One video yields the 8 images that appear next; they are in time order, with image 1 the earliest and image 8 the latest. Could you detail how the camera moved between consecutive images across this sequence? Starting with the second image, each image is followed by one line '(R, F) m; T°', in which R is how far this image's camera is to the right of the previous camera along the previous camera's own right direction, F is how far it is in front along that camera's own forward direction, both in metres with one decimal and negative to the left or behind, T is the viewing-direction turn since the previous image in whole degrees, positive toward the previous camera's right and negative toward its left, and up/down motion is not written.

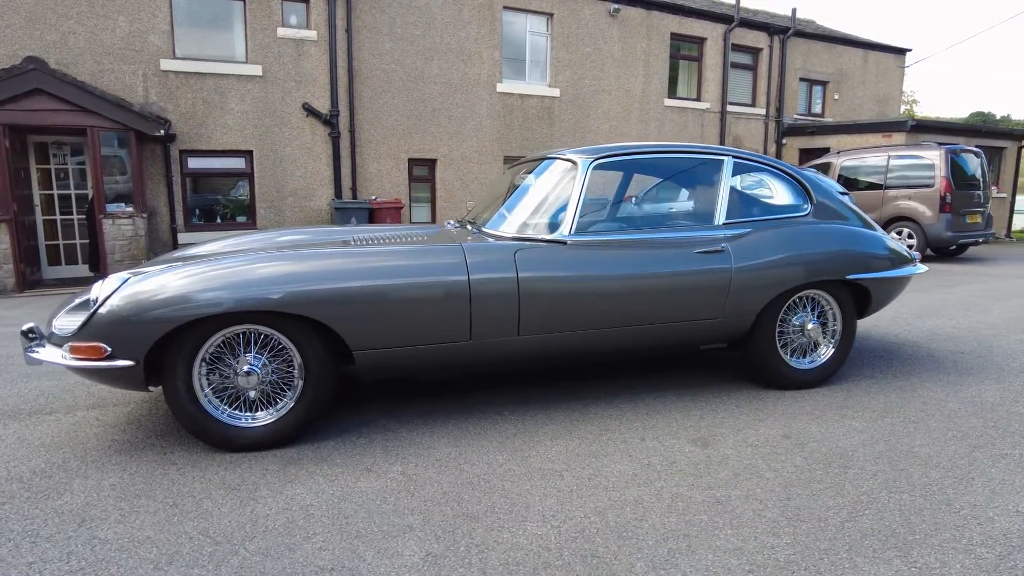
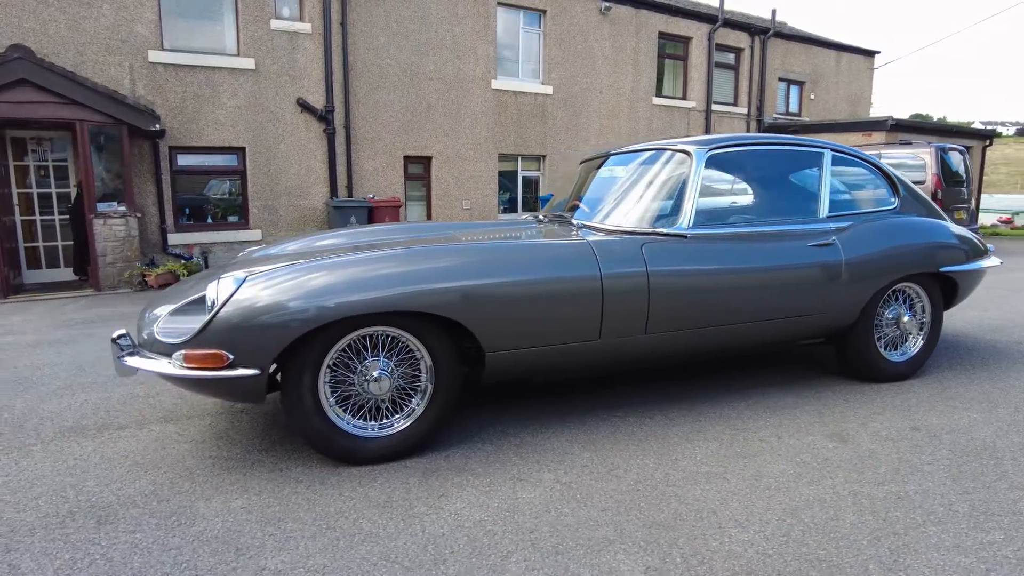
(-0.9, +0.2) m; +4°
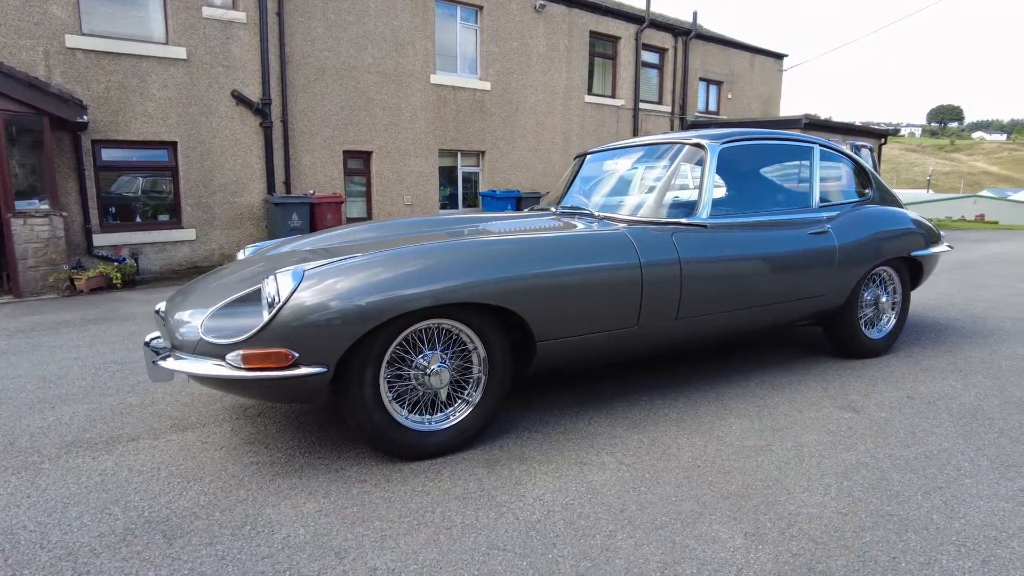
(-0.7, 0.0) m; +8°
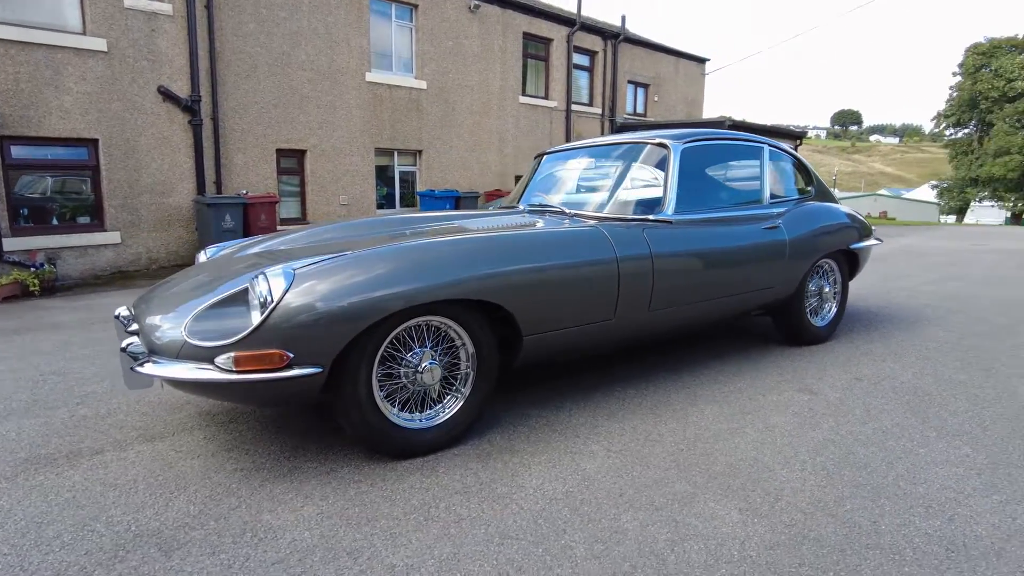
(-0.3, 0.0) m; +7°
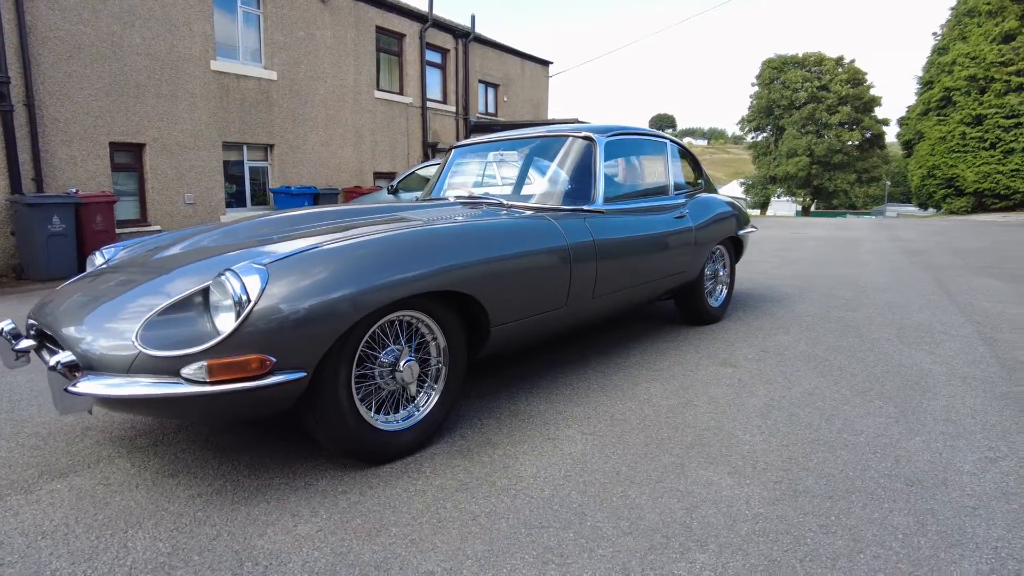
(-0.6, +0.1) m; +14°
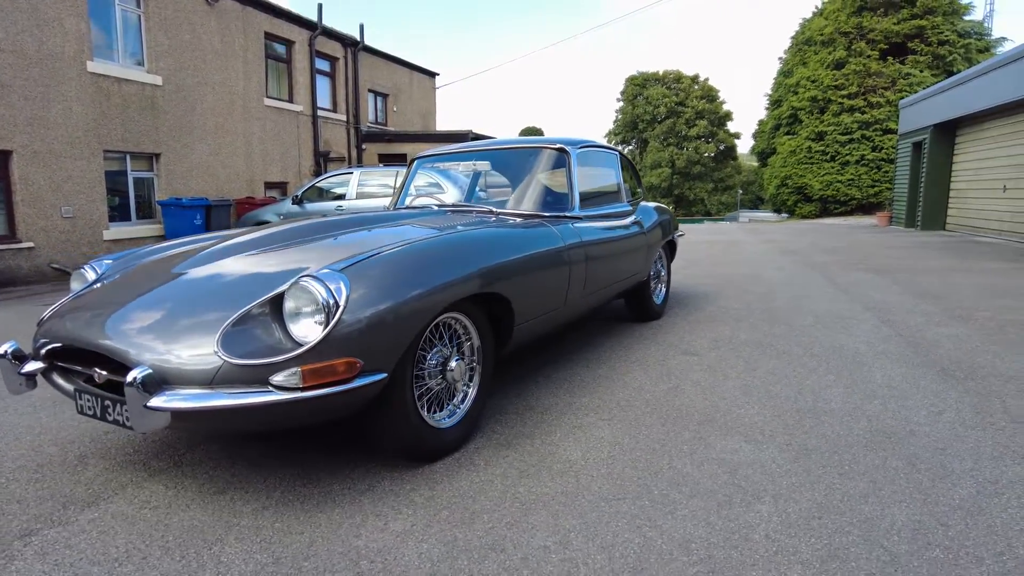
(-0.8, -0.1) m; +12°
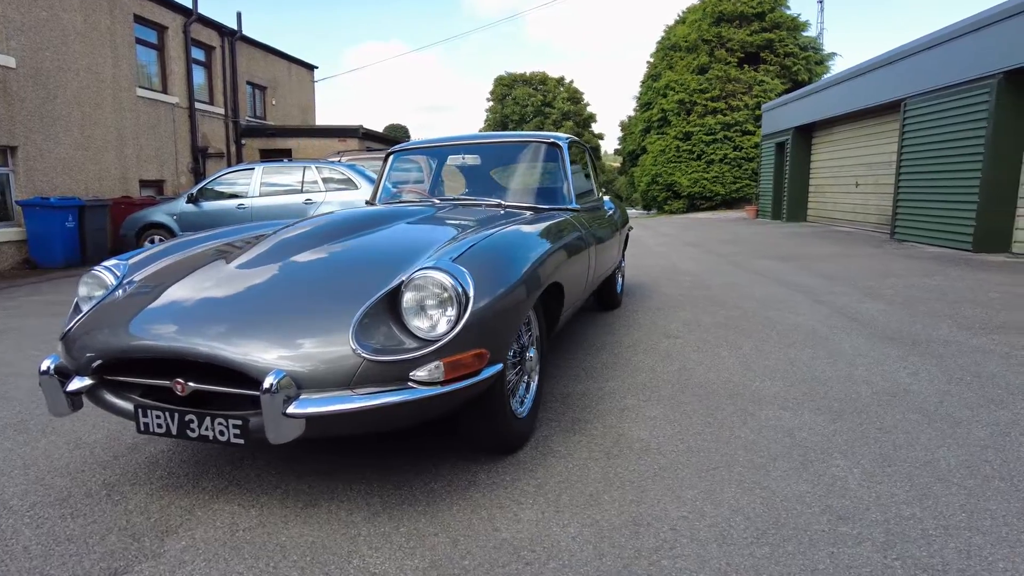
(-0.9, +0.1) m; +12°
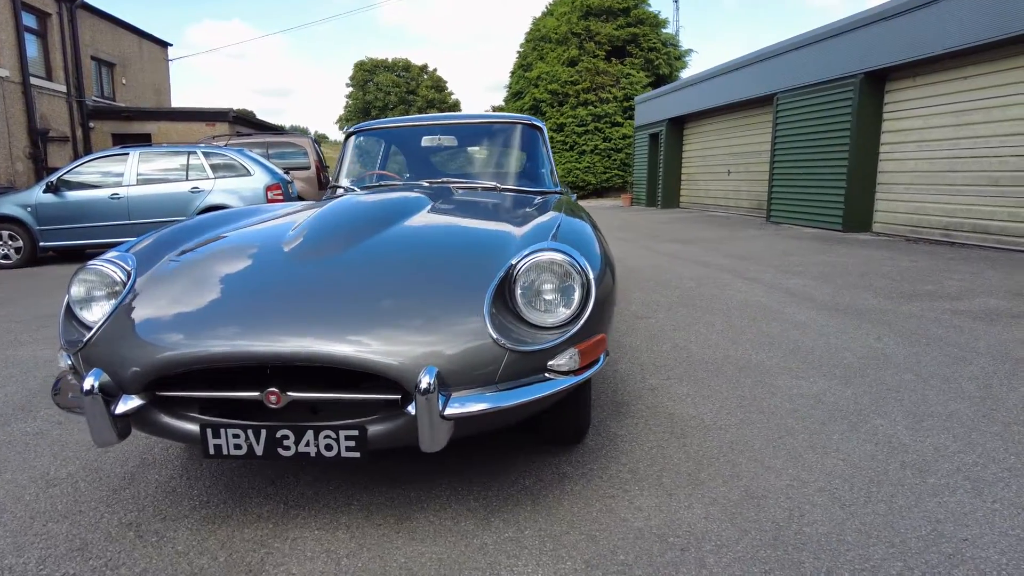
(-0.9, +0.2) m; +13°
